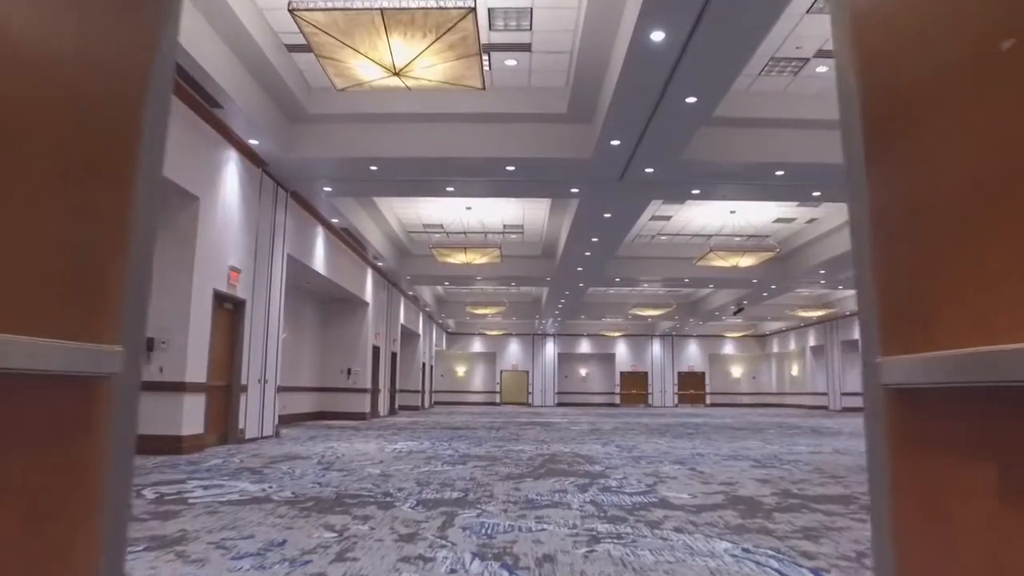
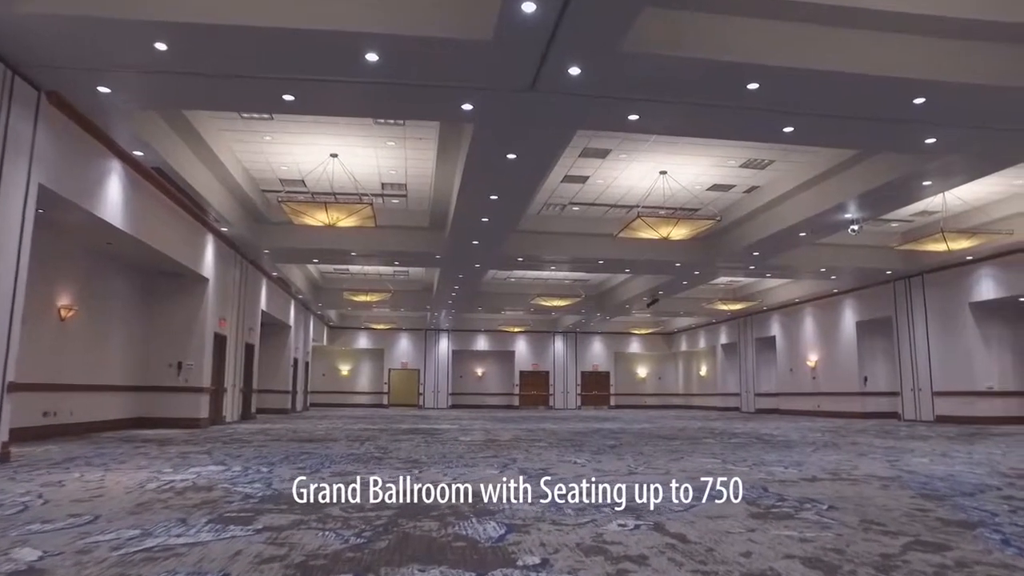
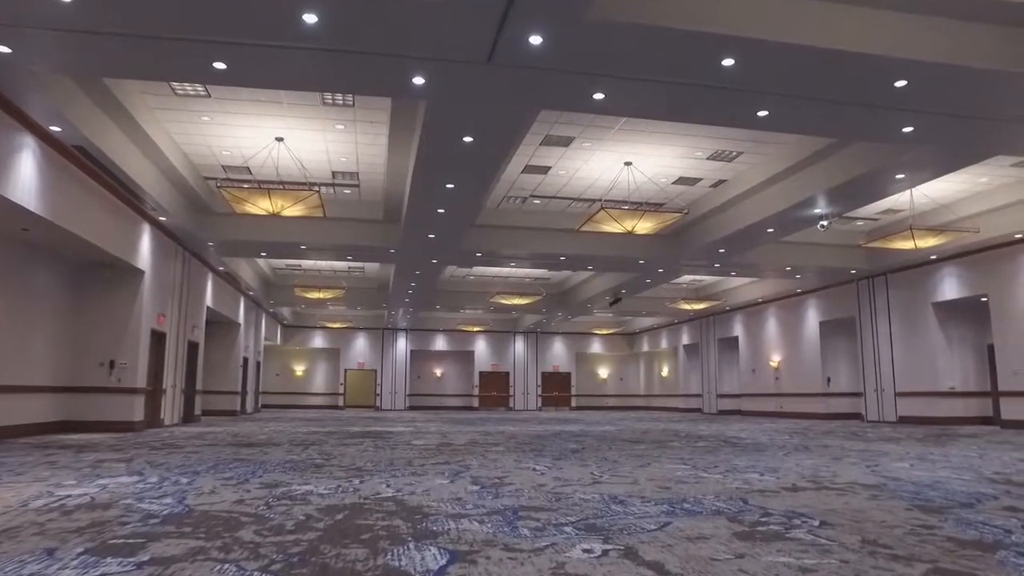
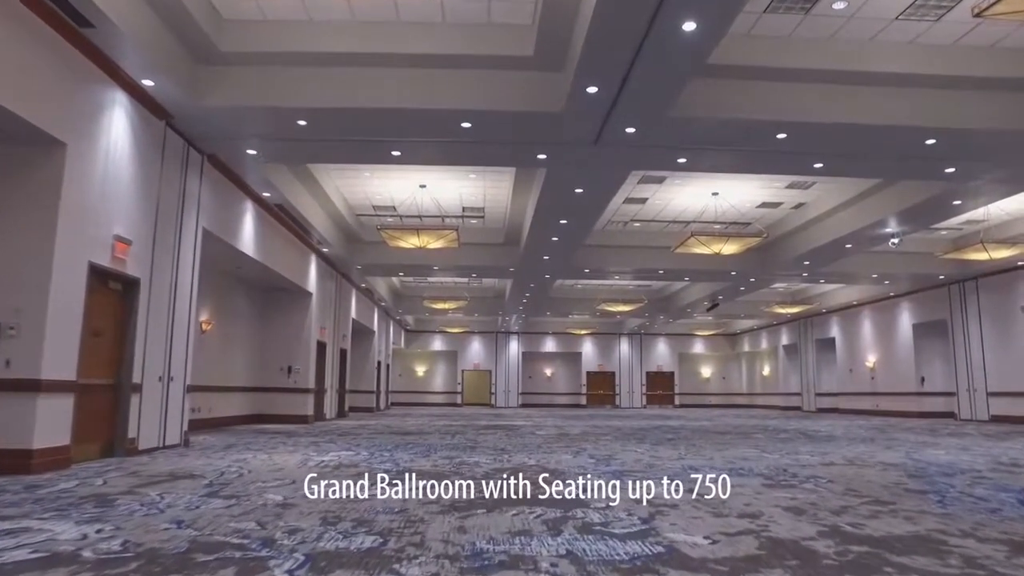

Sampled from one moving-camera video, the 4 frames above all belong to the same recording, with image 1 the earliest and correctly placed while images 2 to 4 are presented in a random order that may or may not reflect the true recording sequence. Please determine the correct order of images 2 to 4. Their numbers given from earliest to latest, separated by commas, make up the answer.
4, 2, 3
